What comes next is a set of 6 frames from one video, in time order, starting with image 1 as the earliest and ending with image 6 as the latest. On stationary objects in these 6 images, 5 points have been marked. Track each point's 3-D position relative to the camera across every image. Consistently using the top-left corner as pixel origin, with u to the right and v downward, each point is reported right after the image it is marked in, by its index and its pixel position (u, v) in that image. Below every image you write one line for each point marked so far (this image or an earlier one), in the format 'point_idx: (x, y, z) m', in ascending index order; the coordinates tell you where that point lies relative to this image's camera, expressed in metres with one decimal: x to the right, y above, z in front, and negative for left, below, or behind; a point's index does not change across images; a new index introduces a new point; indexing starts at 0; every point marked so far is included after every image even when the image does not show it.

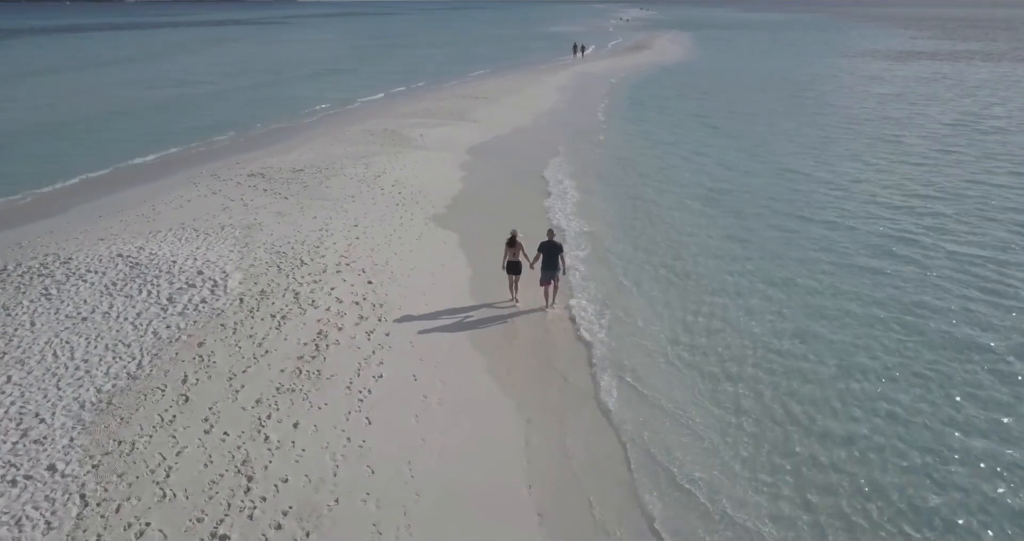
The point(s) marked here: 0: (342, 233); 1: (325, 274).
0: (-3.2, +0.7, +13.9) m
1: (-2.9, -0.1, +11.7) m
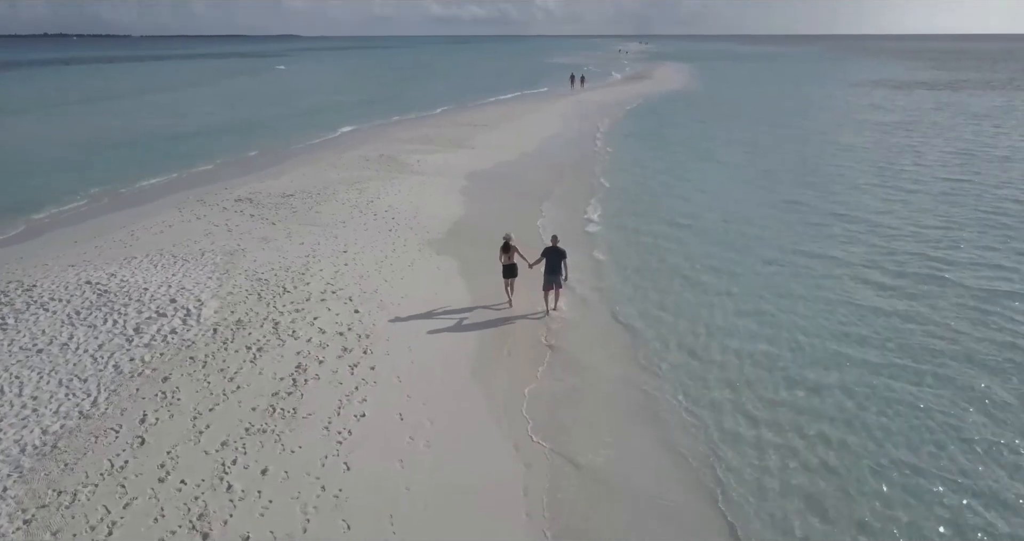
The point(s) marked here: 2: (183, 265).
0: (-3.2, +0.2, +13.1) m
1: (-2.9, -0.5, +10.9) m
2: (-5.3, +0.1, +12.2) m
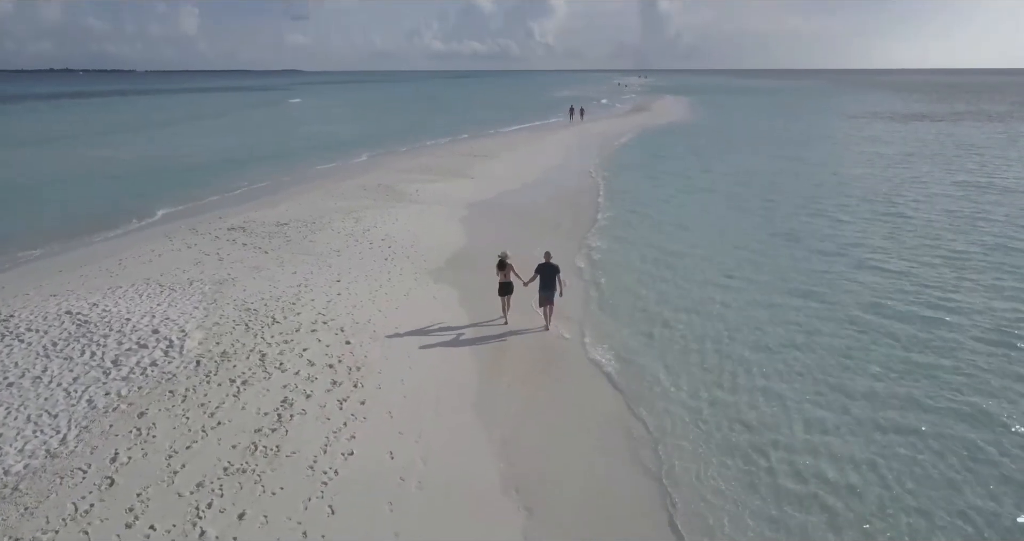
0: (-3.2, -0.3, +12.6) m
1: (-3.0, -0.9, +10.4) m
2: (-5.3, -0.4, +11.7) m
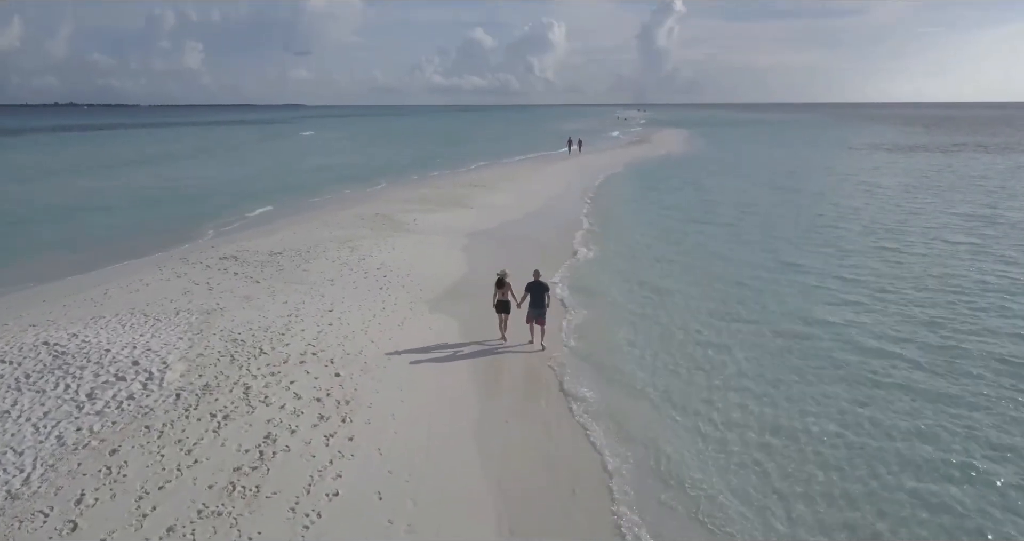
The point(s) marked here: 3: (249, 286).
0: (-3.2, -0.8, +12.2) m
1: (-3.0, -1.2, +9.9) m
2: (-5.4, -0.8, +11.2) m
3: (-4.9, -0.3, +14.1) m
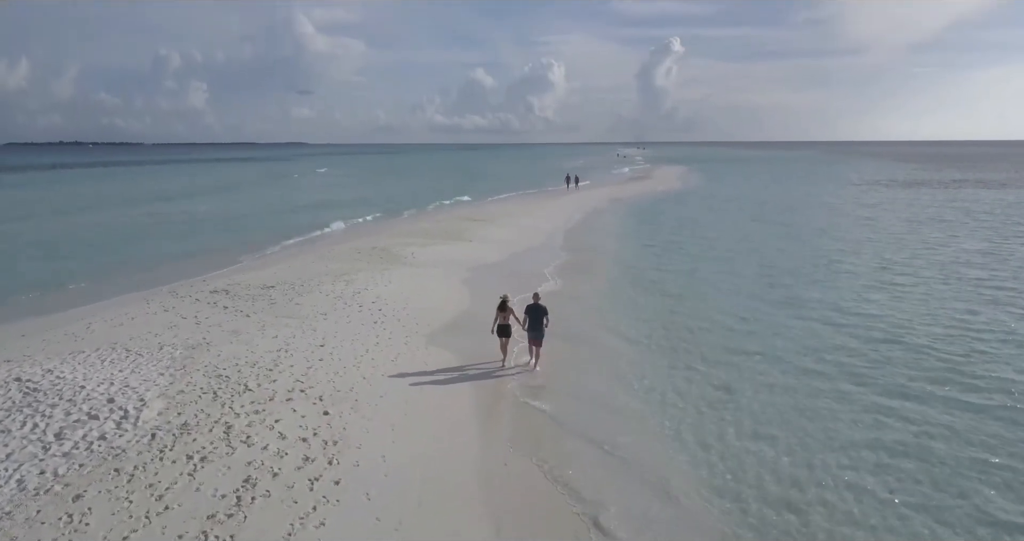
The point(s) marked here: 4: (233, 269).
0: (-3.2, -1.3, +11.6) m
1: (-3.0, -1.6, +9.3) m
2: (-5.4, -1.3, +10.7) m
3: (-4.9, -0.9, +13.6) m
4: (-7.3, 0.0, +19.4) m
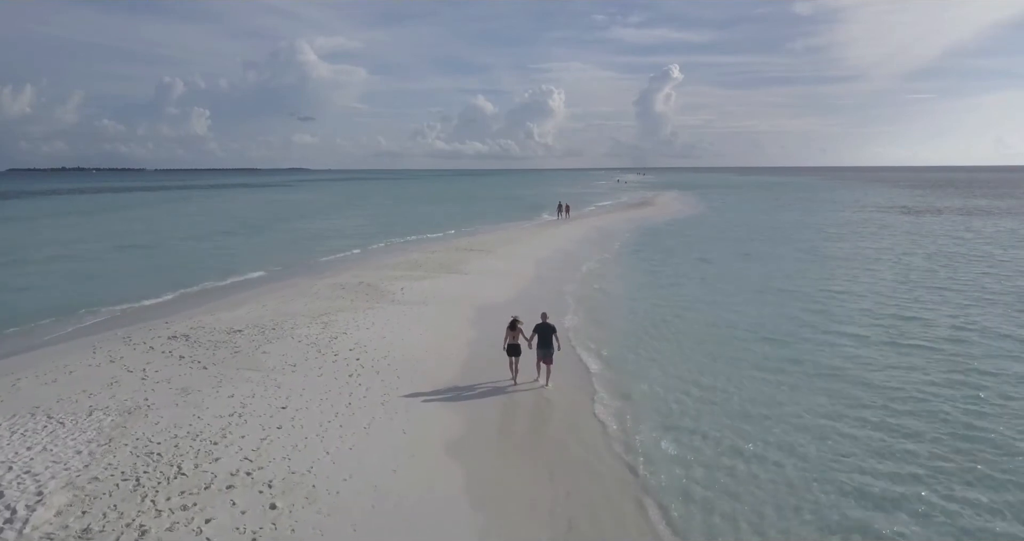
0: (-3.3, -1.9, +9.8) m
1: (-3.1, -2.2, +7.5) m
2: (-5.4, -1.9, +8.9) m
3: (-5.0, -1.6, +11.8) m
4: (-7.3, -0.9, +17.6) m
